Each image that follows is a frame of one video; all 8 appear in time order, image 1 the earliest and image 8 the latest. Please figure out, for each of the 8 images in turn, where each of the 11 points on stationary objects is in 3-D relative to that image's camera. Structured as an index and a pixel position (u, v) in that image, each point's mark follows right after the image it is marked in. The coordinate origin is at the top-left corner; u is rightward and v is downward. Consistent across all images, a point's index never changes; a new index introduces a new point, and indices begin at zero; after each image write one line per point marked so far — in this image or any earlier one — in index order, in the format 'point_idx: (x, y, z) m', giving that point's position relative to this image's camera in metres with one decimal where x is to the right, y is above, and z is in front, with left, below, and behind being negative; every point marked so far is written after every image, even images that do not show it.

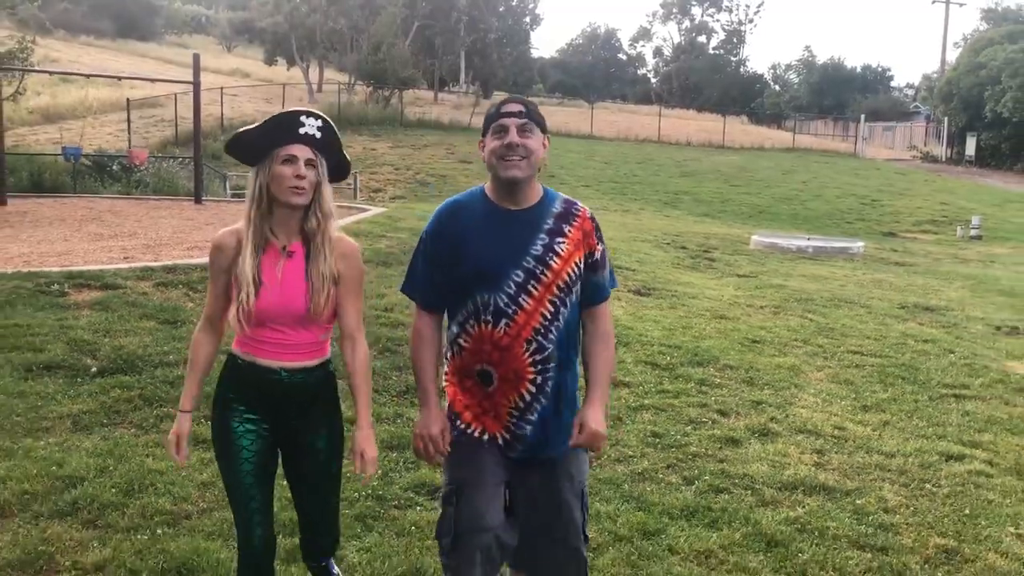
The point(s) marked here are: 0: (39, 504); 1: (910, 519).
0: (-2.8, -1.3, +3.5) m
1: (+2.7, -1.6, +4.1) m
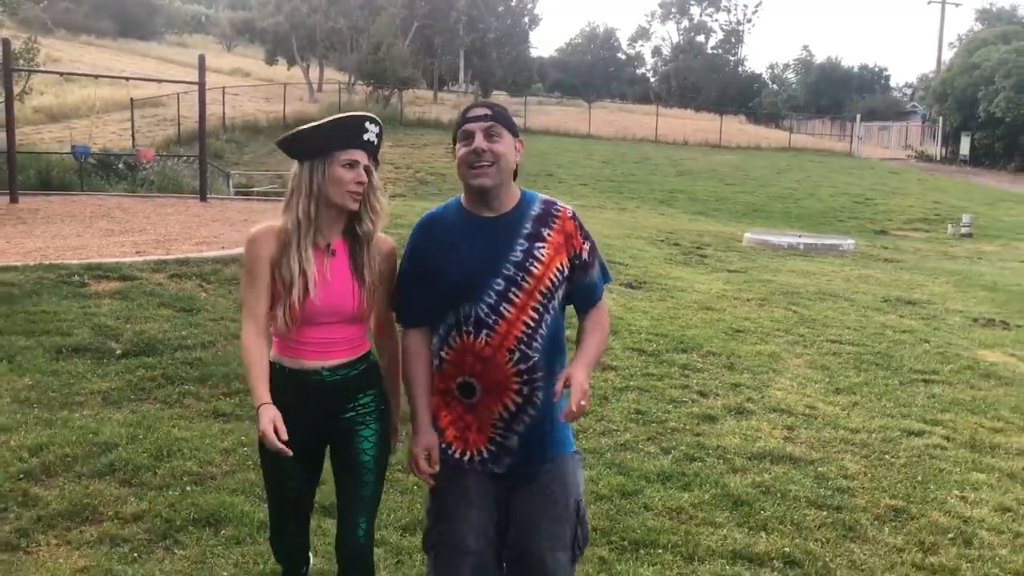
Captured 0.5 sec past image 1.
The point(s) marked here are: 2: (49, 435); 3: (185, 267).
0: (-2.8, -1.2, +3.9) m
1: (+2.6, -1.5, +4.5) m
2: (-3.2, -1.0, +4.3) m
3: (-4.2, +0.3, +7.8) m
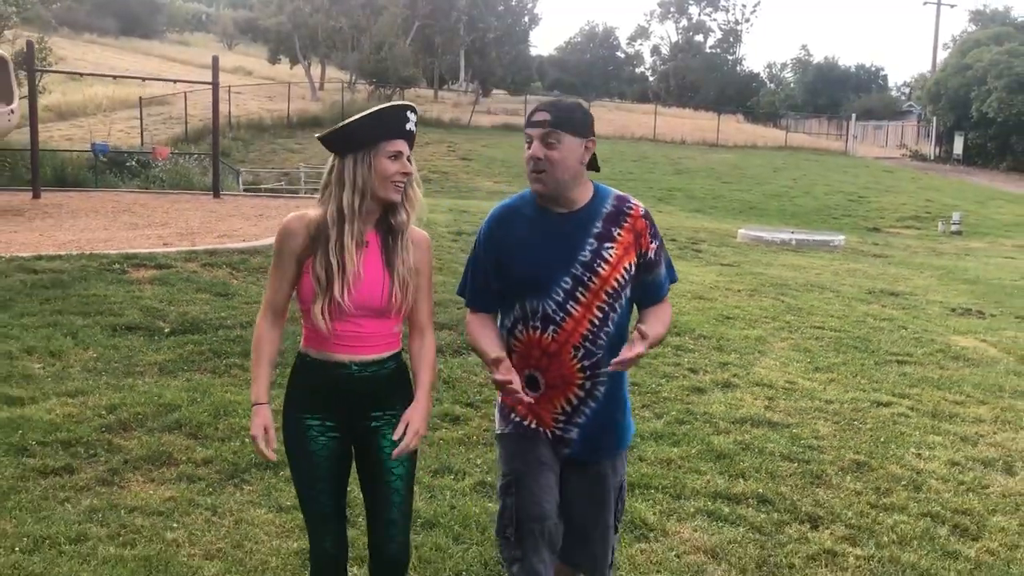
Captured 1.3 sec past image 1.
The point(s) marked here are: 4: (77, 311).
0: (-2.7, -1.0, +4.5) m
1: (+2.7, -1.3, +5.1) m
2: (-3.1, -0.9, +4.9) m
3: (-4.2, +0.4, +8.4) m
4: (-4.6, -0.2, +6.4) m
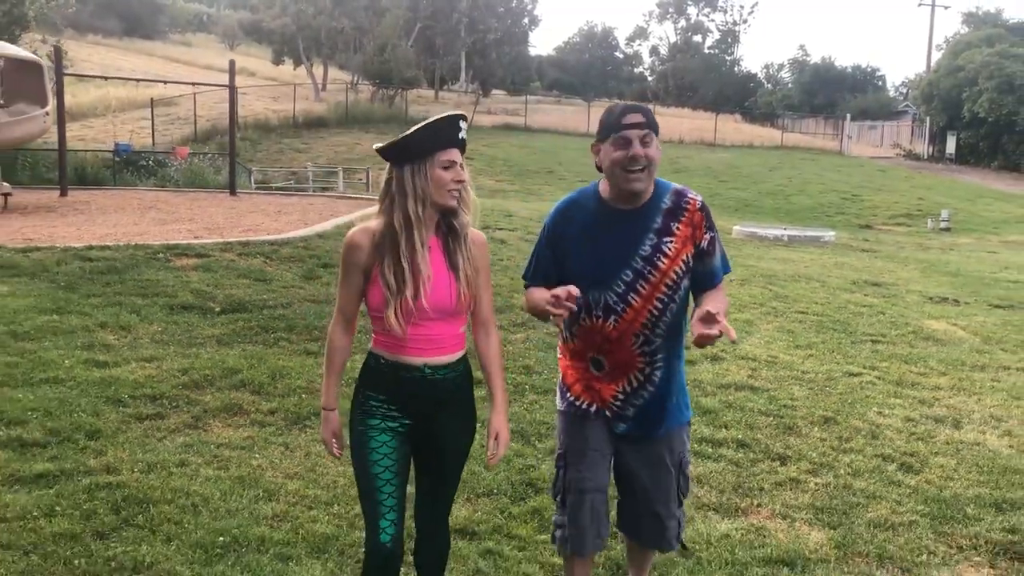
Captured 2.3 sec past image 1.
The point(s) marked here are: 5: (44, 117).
0: (-2.6, -0.8, +5.3) m
1: (+2.9, -1.1, +5.9) m
2: (-3.0, -0.7, +5.7) m
3: (-4.0, +0.6, +9.1) m
4: (-4.4, -0.1, +7.1) m
5: (-10.5, +3.8, +13.5) m
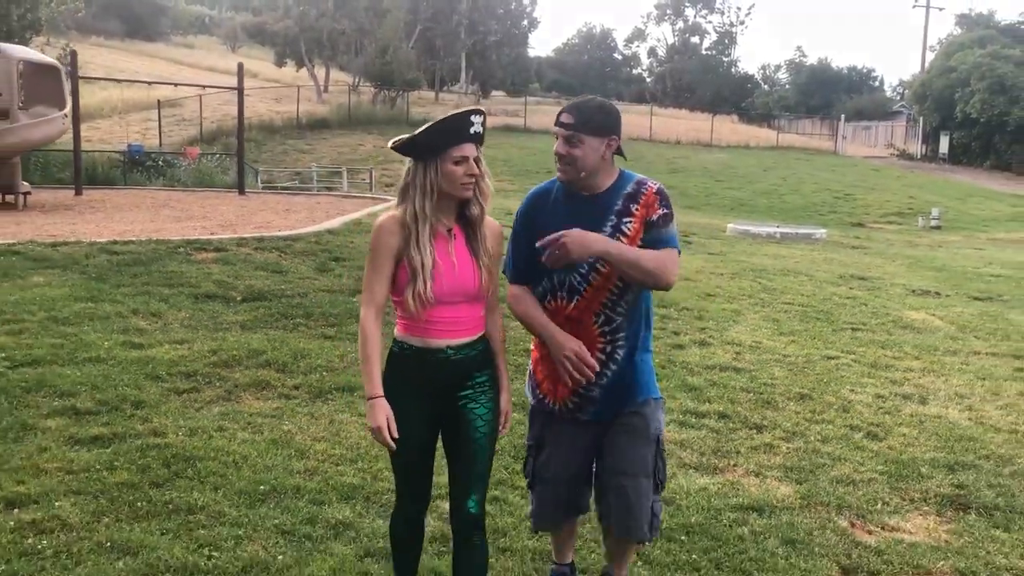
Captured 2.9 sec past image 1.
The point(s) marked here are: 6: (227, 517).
0: (-2.6, -0.7, +5.8) m
1: (+2.9, -1.0, +6.4) m
2: (-3.0, -0.5, +6.1) m
3: (-4.0, +0.7, +9.6) m
4: (-4.4, +0.1, +7.6) m
5: (-10.5, +3.9, +14.0) m
6: (-1.7, -1.3, +3.5) m
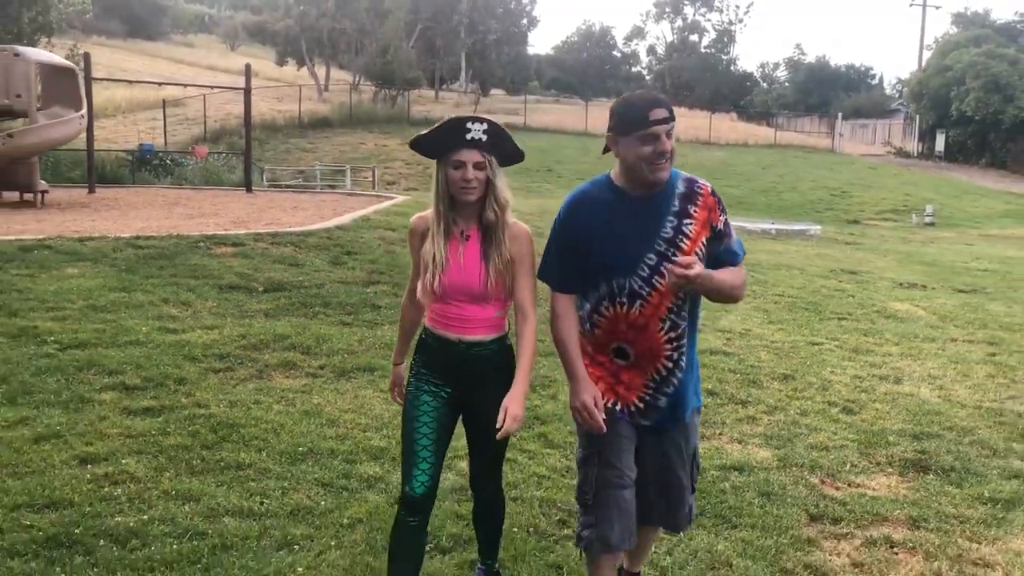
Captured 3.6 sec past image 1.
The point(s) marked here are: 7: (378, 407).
0: (-2.5, -0.6, +6.3) m
1: (+3.0, -0.9, +6.9) m
2: (-2.9, -0.4, +6.6) m
3: (-3.9, +0.9, +10.1) m
4: (-4.4, +0.2, +8.1) m
5: (-10.4, +4.1, +14.5) m
6: (-1.6, -1.2, +4.0) m
7: (-1.1, -1.0, +5.1) m
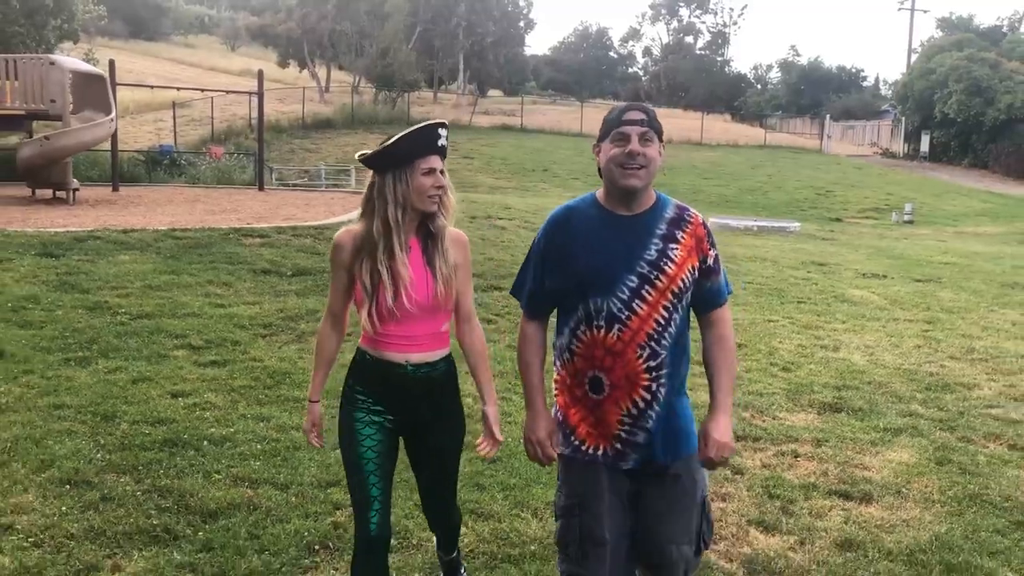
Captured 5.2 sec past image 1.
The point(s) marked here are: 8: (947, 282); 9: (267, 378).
0: (-2.5, -0.4, +7.5) m
1: (+2.9, -0.6, +8.1) m
2: (-3.0, -0.2, +7.8) m
3: (-4.0, +1.1, +11.3) m
4: (-4.4, +0.4, +9.3) m
5: (-10.5, +4.3, +15.6) m
6: (-1.6, -1.0, +5.2) m
7: (-1.2, -0.8, +6.3) m
8: (+9.7, +0.1, +13.5) m
9: (-2.3, -0.9, +5.7) m
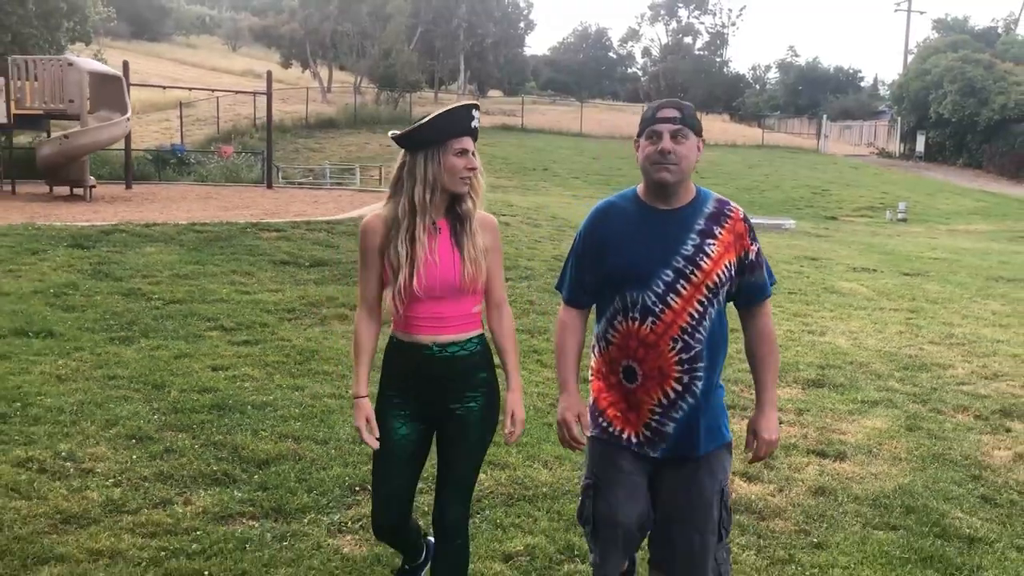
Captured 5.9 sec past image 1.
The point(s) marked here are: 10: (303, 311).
0: (-2.4, -0.2, +8.0) m
1: (+3.0, -0.5, +8.6) m
2: (-2.9, 0.0, +8.3) m
3: (-3.9, +1.2, +11.8) m
4: (-4.3, +0.6, +9.8) m
5: (-10.4, +4.5, +16.1) m
6: (-1.6, -0.8, +5.7) m
7: (-1.1, -0.6, +6.8) m
8: (+9.8, +0.3, +14.0) m
9: (-2.2, -0.7, +6.2) m
10: (-2.6, -0.3, +7.6) m
